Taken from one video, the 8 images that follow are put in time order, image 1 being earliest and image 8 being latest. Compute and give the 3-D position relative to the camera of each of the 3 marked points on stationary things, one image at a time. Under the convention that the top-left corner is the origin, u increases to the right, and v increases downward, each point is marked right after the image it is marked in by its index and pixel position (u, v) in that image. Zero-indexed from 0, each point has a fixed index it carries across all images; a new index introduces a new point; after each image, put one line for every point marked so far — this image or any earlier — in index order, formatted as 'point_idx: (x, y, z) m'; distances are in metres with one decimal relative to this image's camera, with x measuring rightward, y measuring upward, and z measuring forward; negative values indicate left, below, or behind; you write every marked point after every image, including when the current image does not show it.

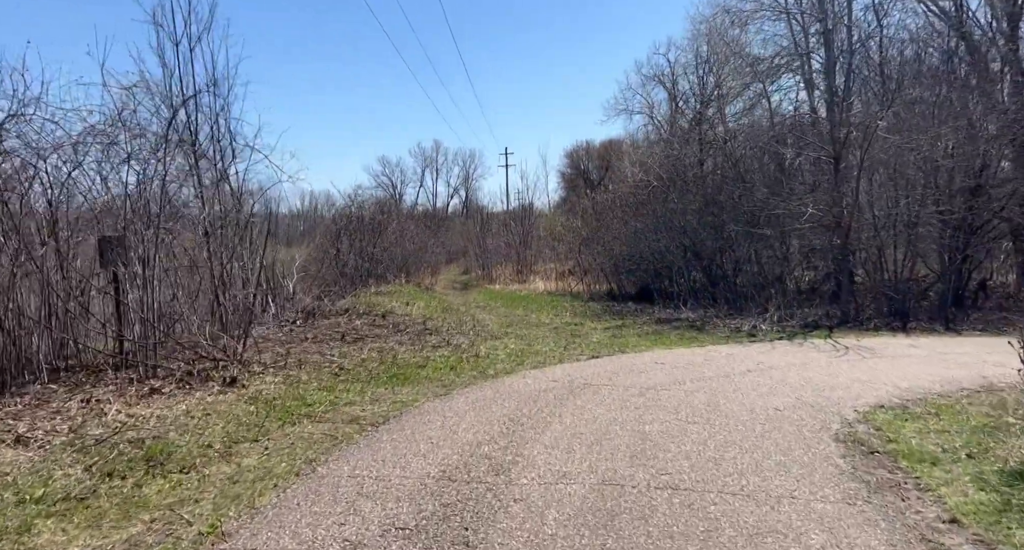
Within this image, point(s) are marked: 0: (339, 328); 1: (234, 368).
0: (-2.7, -0.8, +10.5) m
1: (-2.7, -0.9, +6.5) m
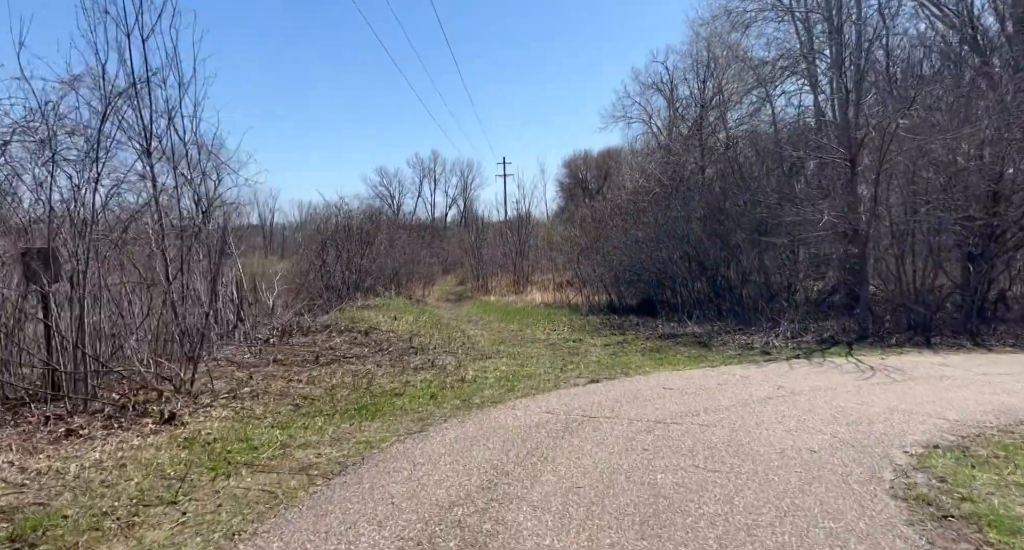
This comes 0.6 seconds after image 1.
0: (-2.8, -1.0, +9.7) m
1: (-2.8, -1.0, +5.7) m
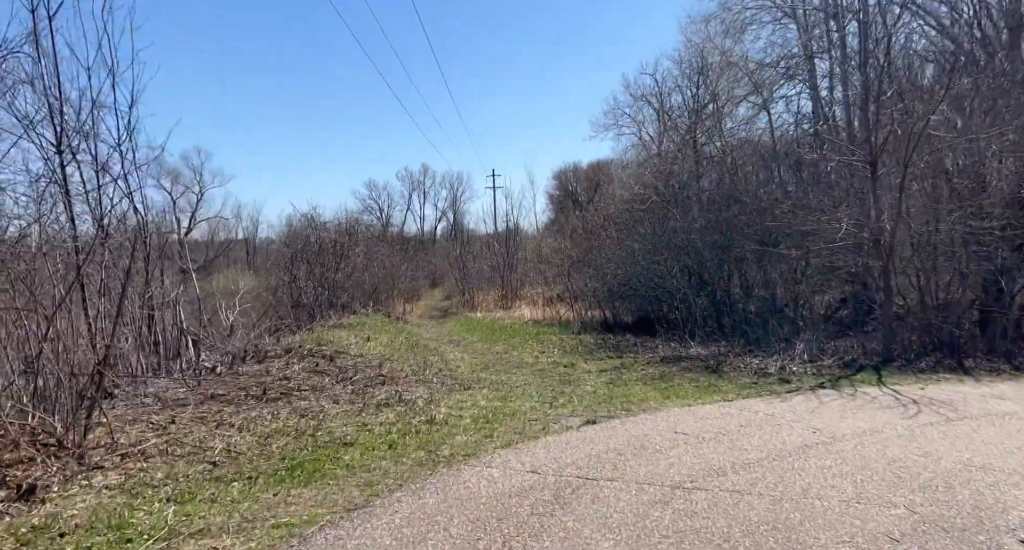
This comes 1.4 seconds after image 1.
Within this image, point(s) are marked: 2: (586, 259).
0: (-3.0, -1.3, +8.4) m
1: (-2.9, -1.2, +4.4) m
2: (+1.8, +0.4, +16.9) m
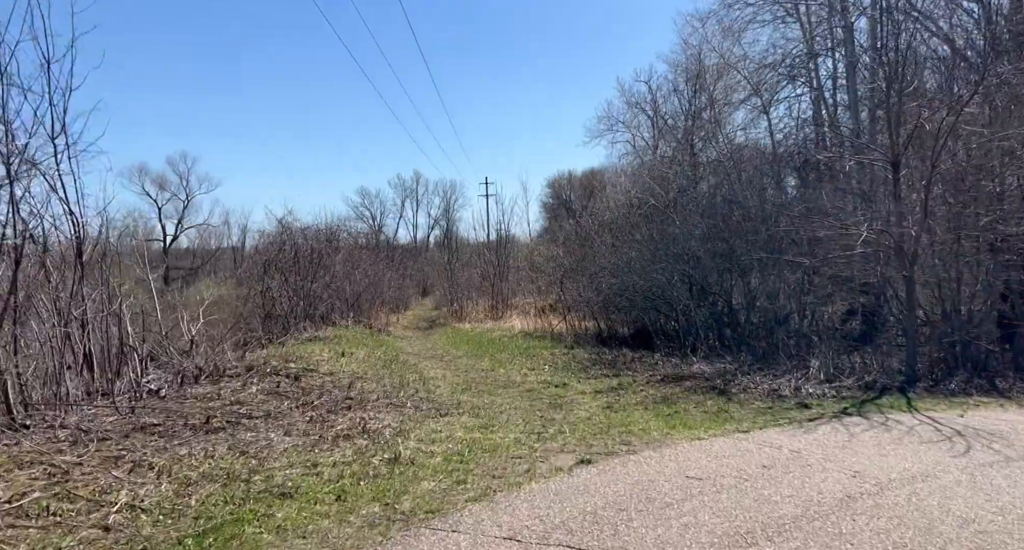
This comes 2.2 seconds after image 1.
0: (-3.2, -1.4, +7.3) m
1: (-3.1, -1.3, +3.3) m
2: (+1.6, +0.2, +16.0) m
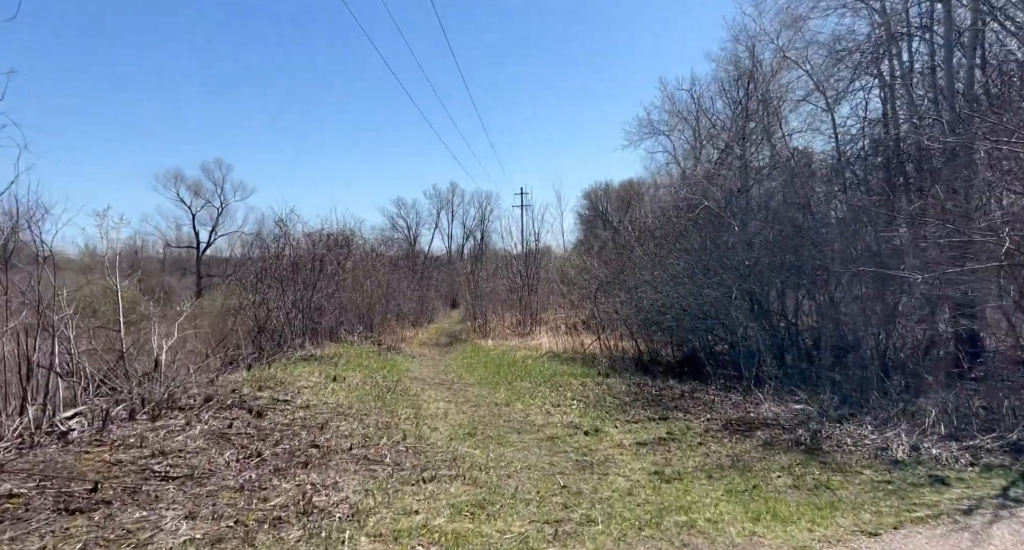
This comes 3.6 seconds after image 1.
0: (-3.1, -1.4, +5.5) m
1: (-3.2, -1.2, +1.5) m
2: (+2.1, -0.1, +13.9) m
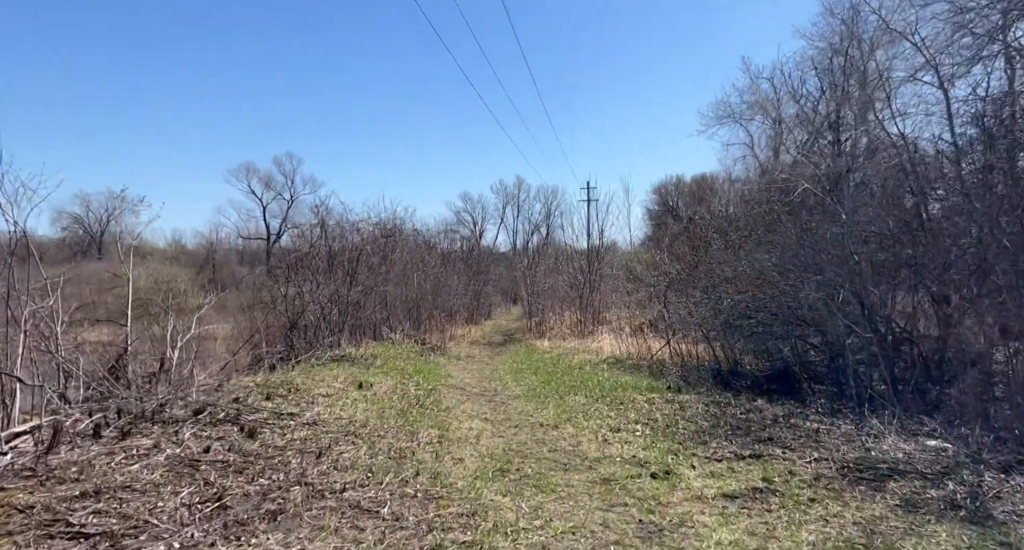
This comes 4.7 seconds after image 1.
0: (-2.9, -1.3, +4.2) m
1: (-3.3, -1.2, +0.3) m
2: (+3.2, -0.1, +12.1) m
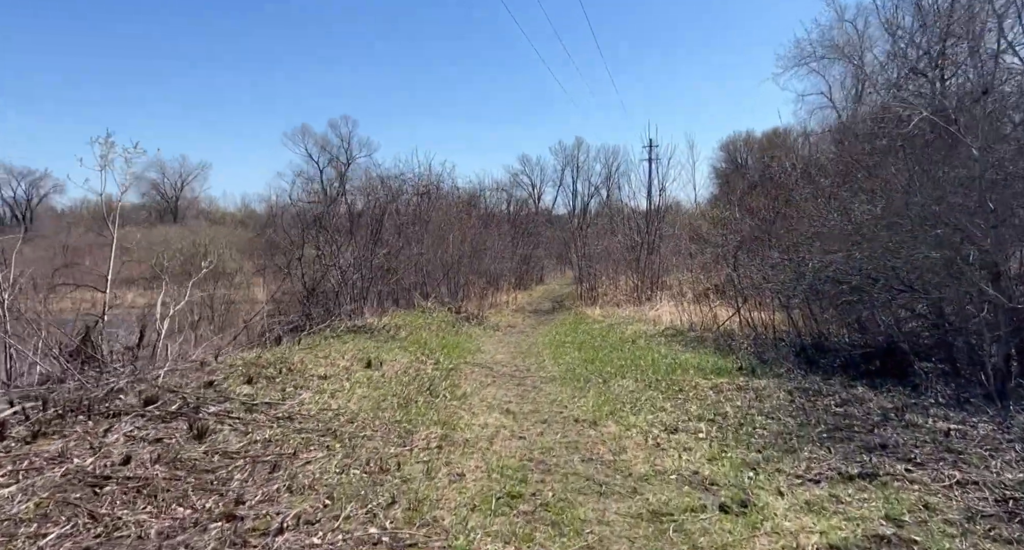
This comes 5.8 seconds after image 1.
0: (-2.9, -1.1, +3.0) m
1: (-3.7, -1.2, -0.9) m
2: (+3.8, +0.6, +10.2) m
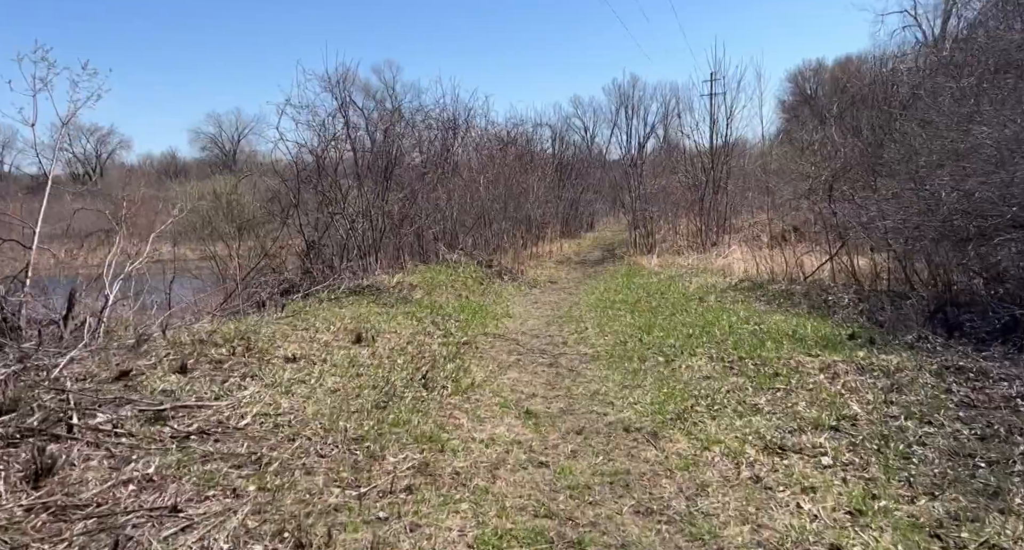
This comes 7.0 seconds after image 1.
0: (-3.0, -1.1, +1.4) m
1: (-4.1, -1.4, -2.4) m
2: (+4.2, +1.3, +7.9) m
